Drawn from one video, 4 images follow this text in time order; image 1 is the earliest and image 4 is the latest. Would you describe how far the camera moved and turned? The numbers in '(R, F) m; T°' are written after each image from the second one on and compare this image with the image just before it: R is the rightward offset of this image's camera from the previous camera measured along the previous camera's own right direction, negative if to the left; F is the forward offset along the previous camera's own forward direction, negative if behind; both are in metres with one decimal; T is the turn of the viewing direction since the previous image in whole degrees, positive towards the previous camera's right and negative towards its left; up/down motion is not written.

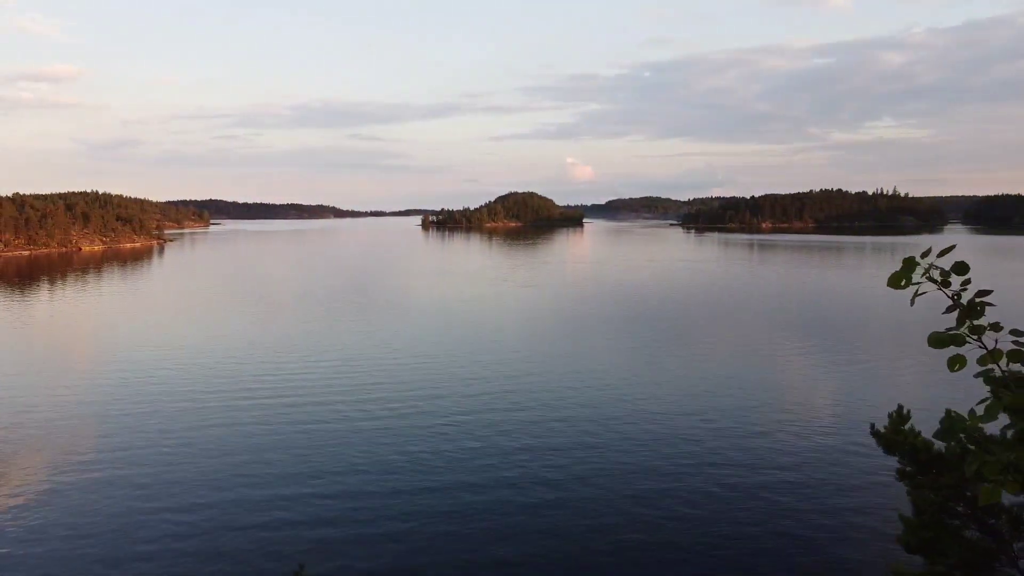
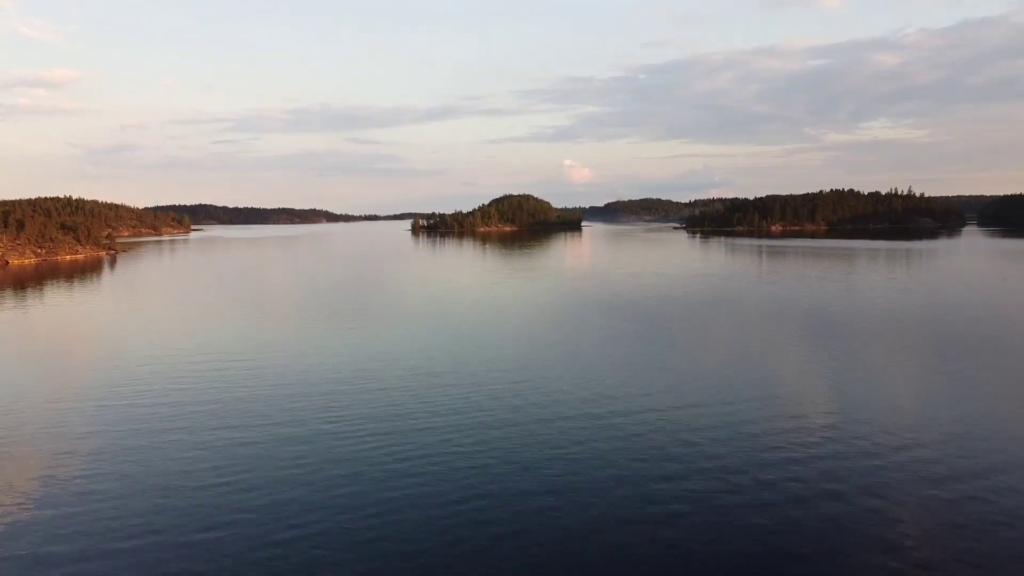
(+0.2, +2.4) m; 0°
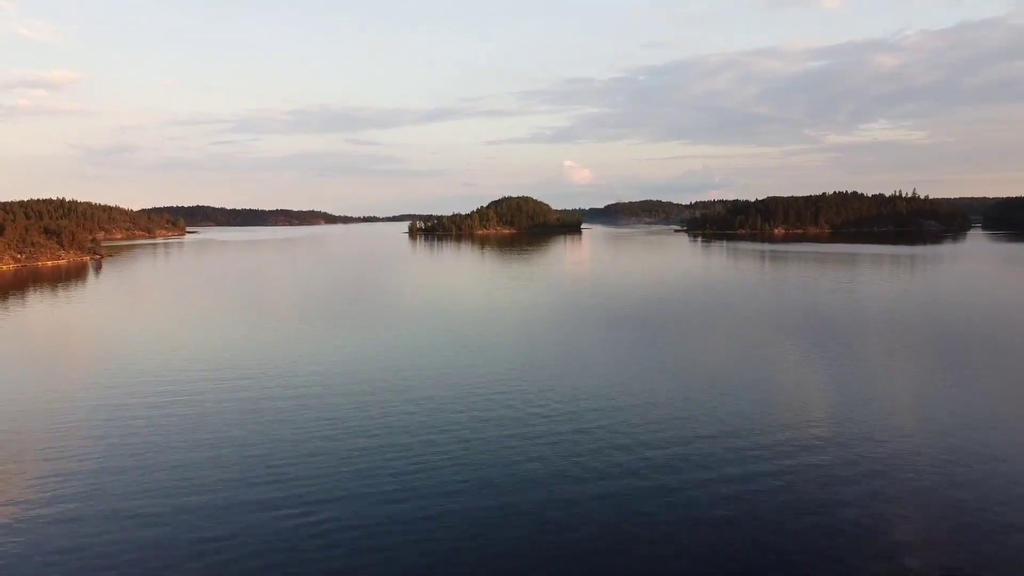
(+0.1, +0.6) m; 0°
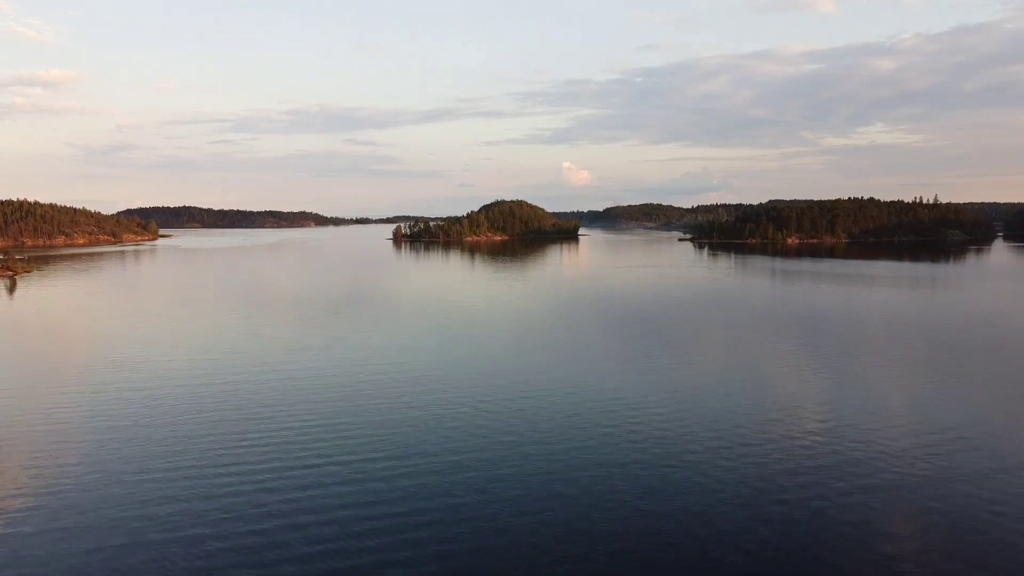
(+0.4, +3.0) m; 0°
